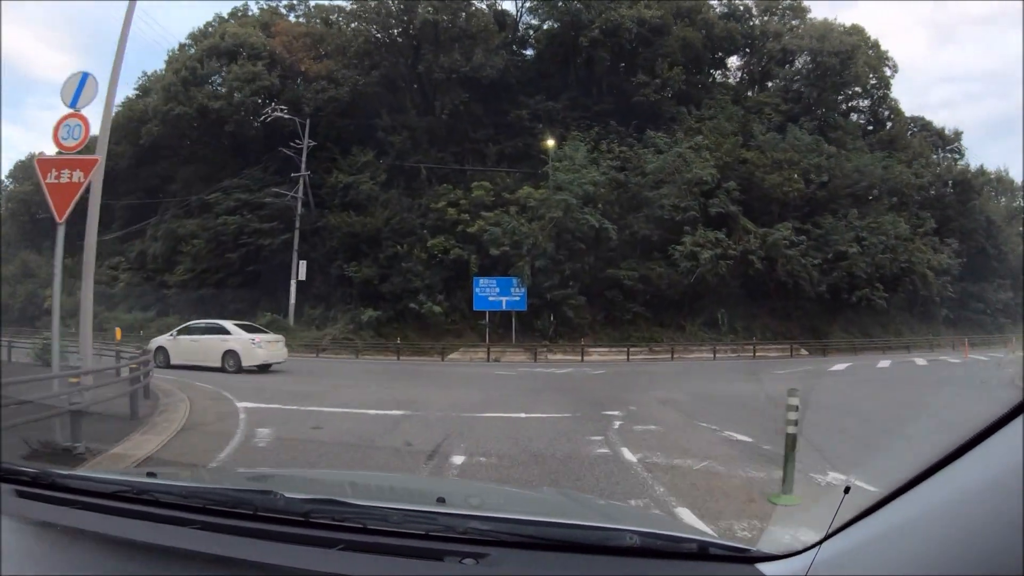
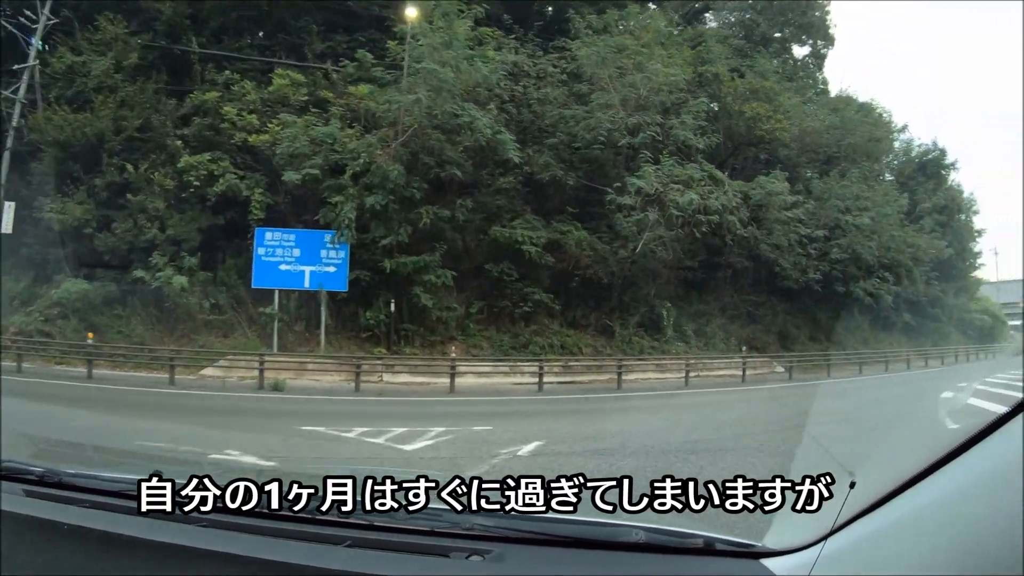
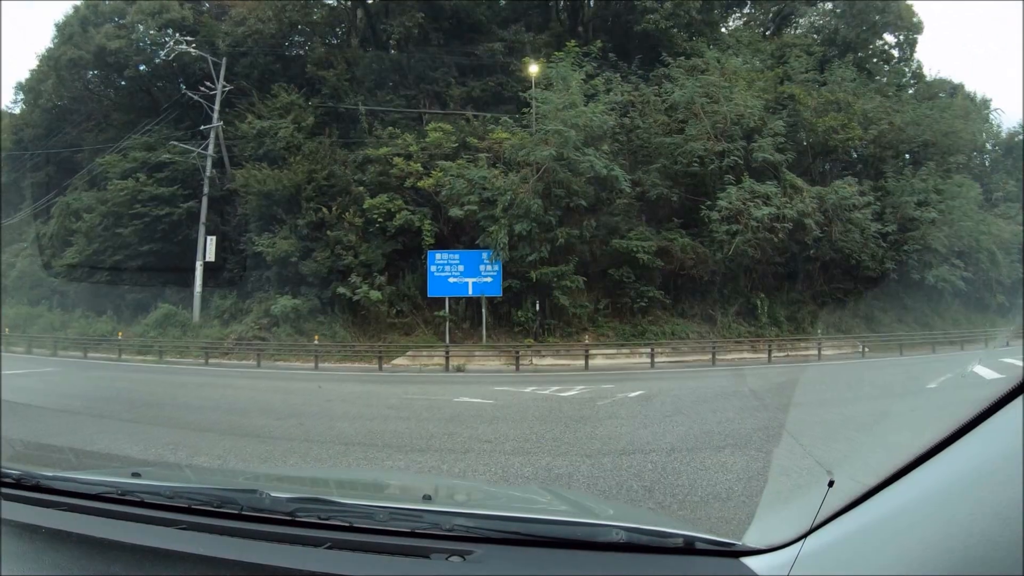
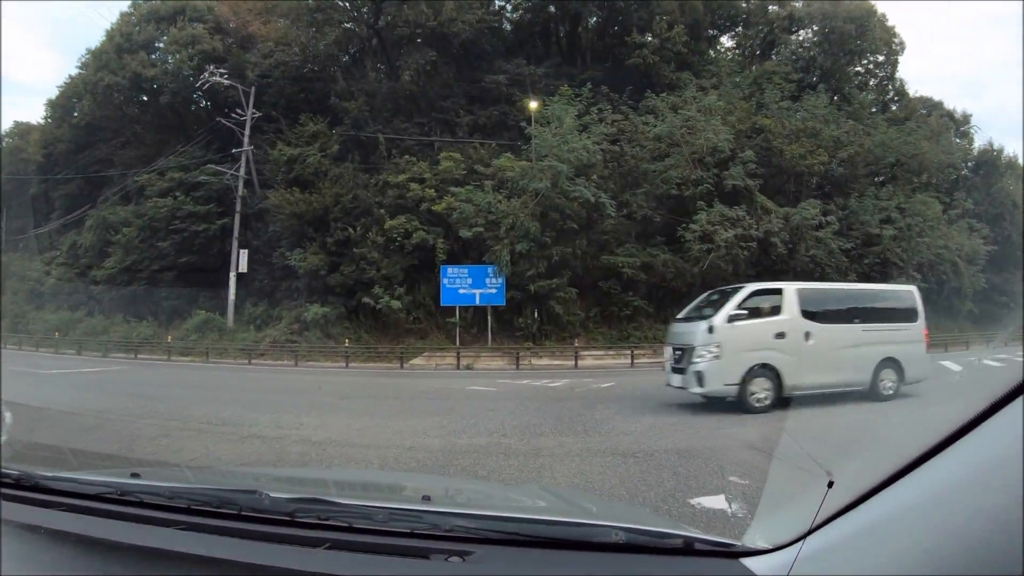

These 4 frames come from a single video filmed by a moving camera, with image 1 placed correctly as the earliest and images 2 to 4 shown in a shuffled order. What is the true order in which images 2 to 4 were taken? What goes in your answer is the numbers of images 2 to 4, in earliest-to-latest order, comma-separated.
4, 3, 2
